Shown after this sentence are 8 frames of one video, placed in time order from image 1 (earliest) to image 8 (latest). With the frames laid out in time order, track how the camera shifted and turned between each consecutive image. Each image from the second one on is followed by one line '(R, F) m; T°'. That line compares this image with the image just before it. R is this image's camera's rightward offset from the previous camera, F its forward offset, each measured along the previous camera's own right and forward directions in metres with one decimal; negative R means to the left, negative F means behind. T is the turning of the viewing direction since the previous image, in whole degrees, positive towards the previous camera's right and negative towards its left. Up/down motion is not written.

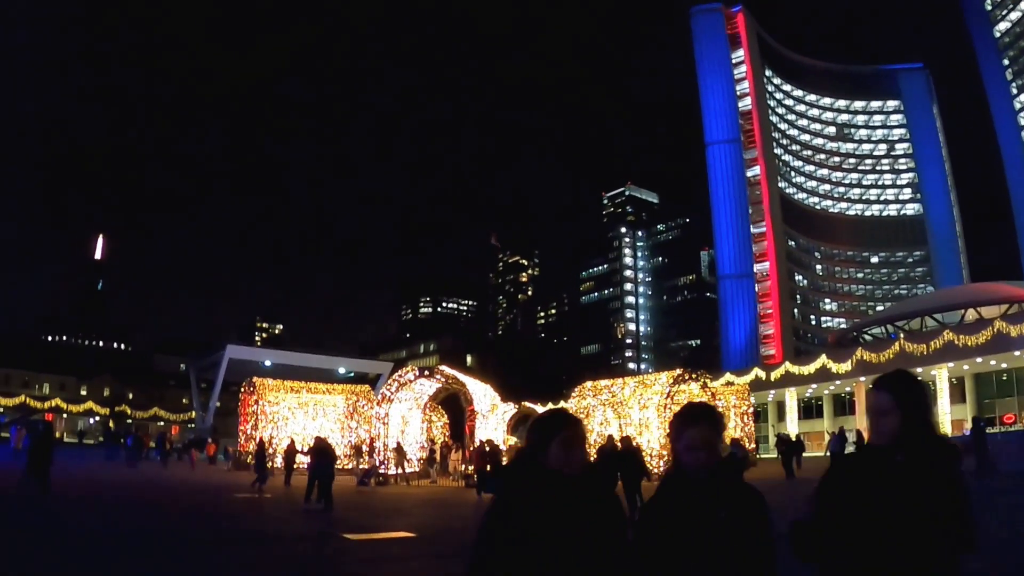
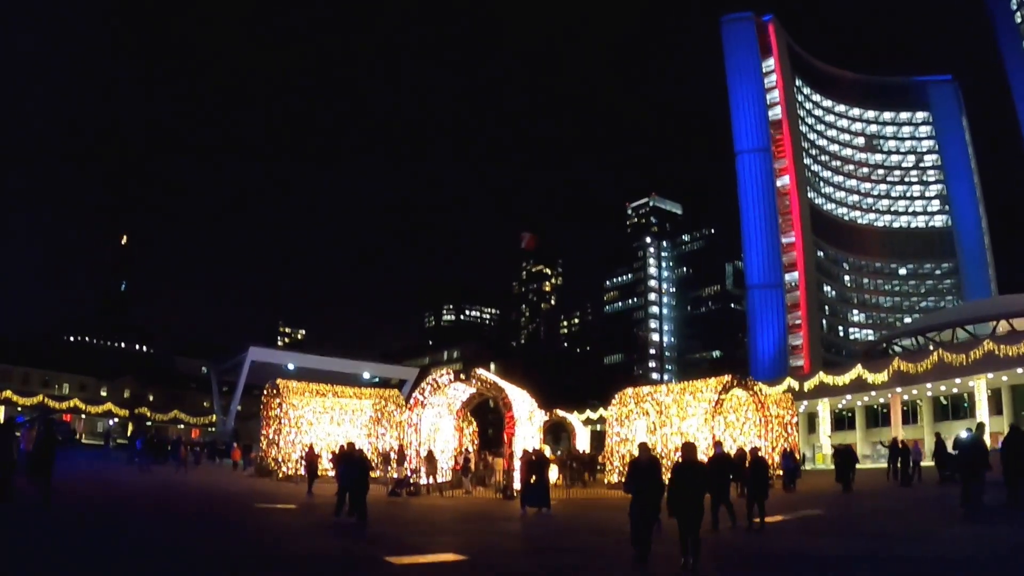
(-0.5, +1.1) m; -1°
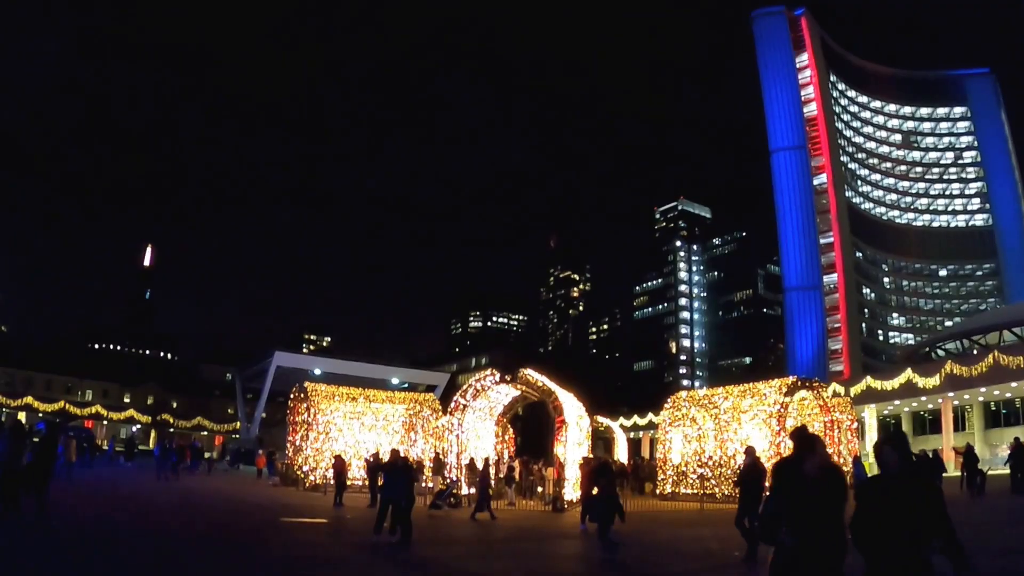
(-0.4, +1.4) m; -2°
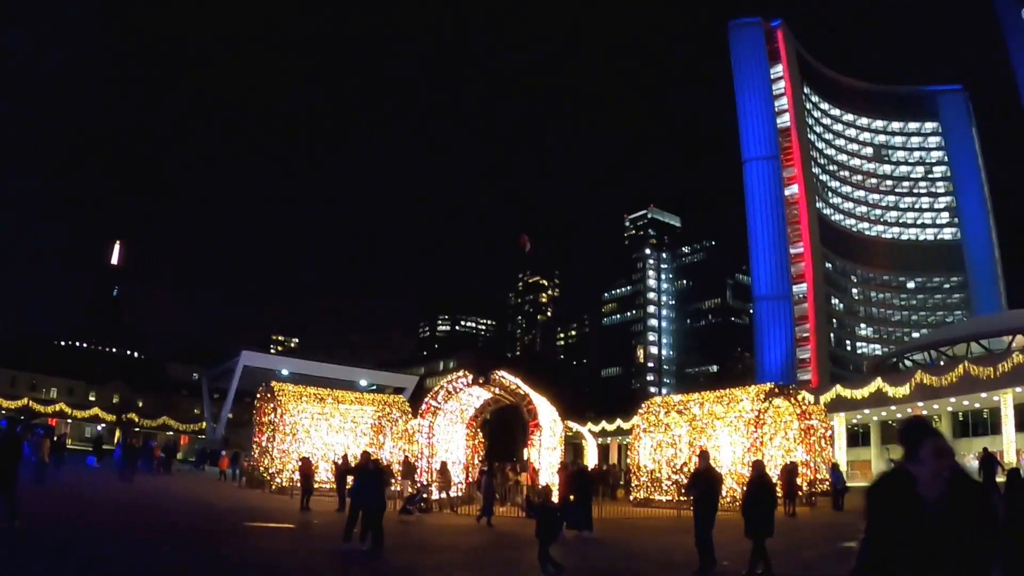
(-0.1, +0.4) m; +2°
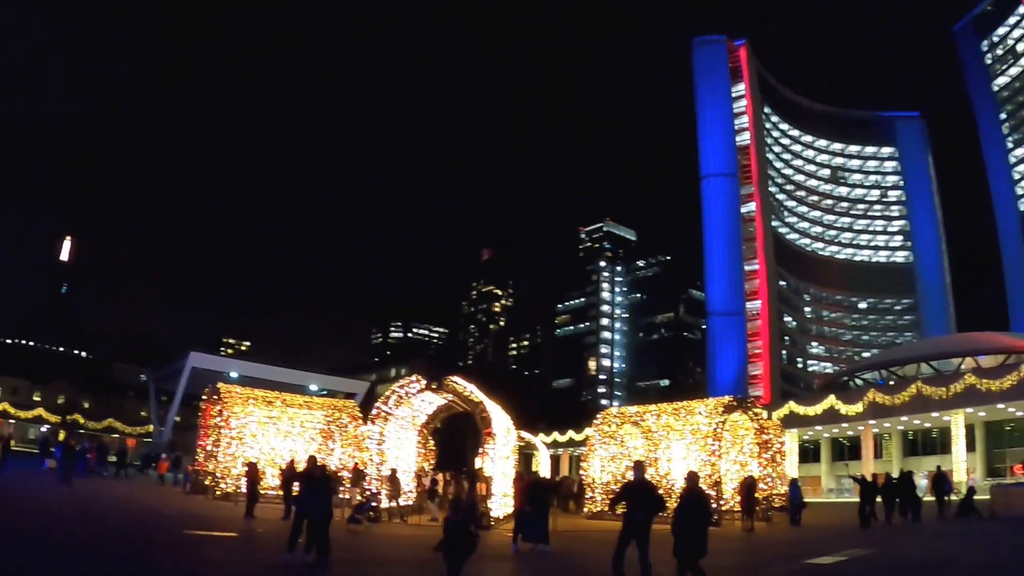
(-0.1, +0.6) m; +3°
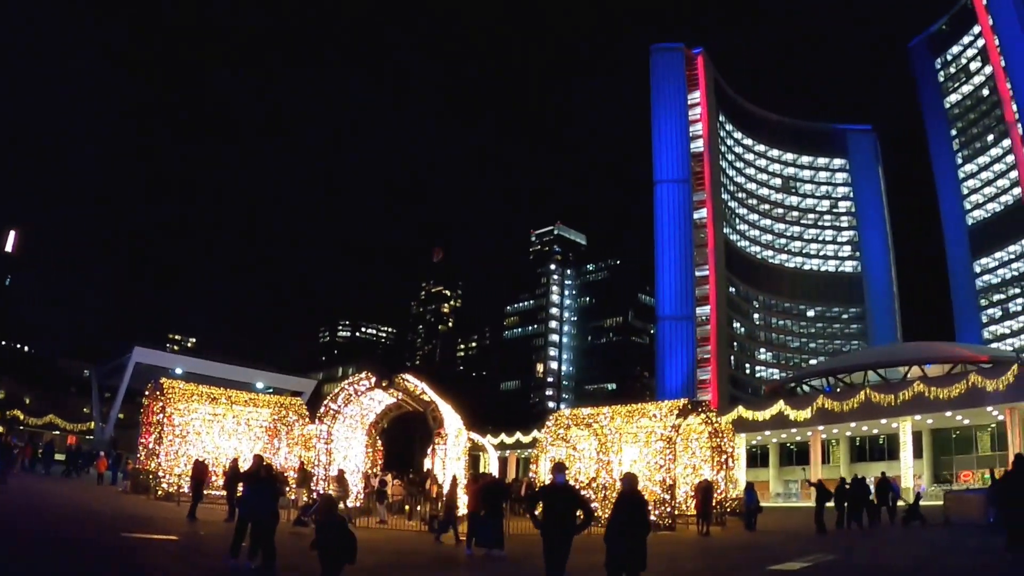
(-0.2, +0.5) m; +3°
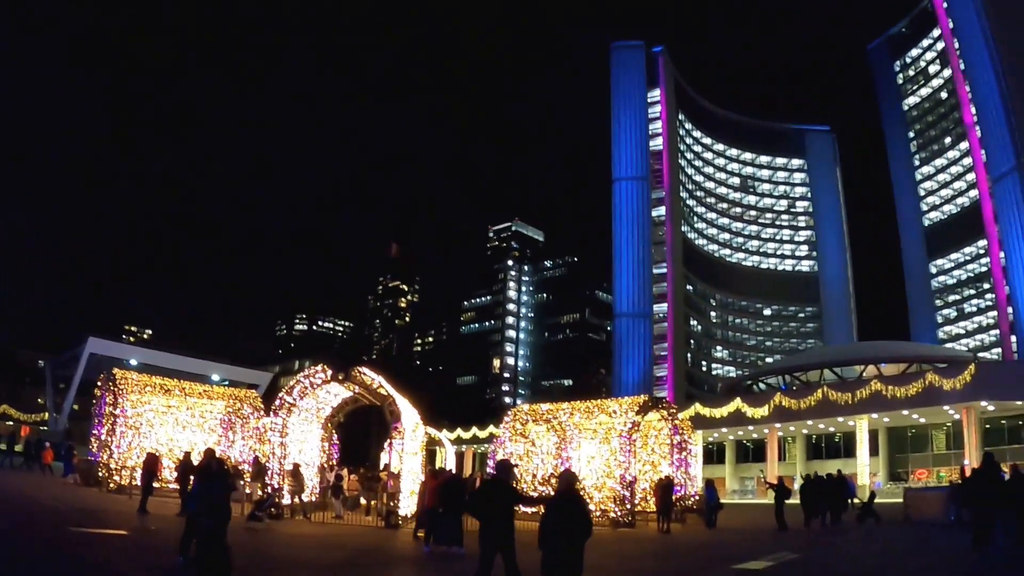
(-0.1, +0.4) m; +3°
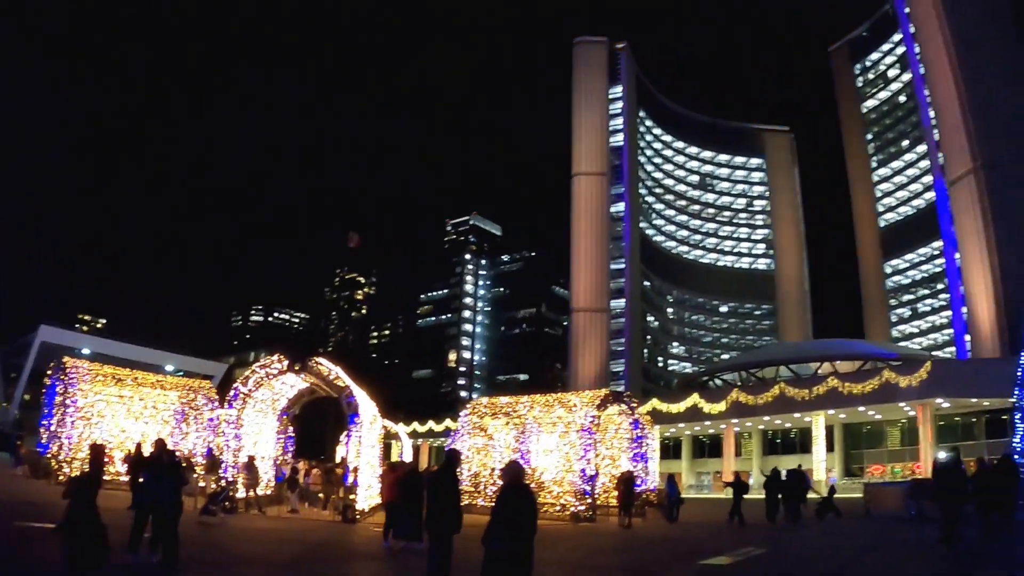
(-0.2, +0.3) m; +3°
